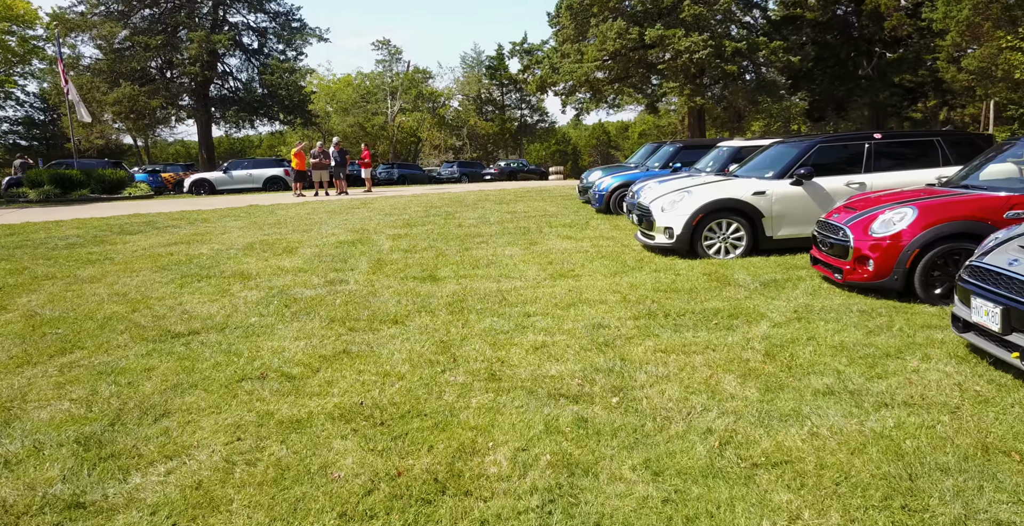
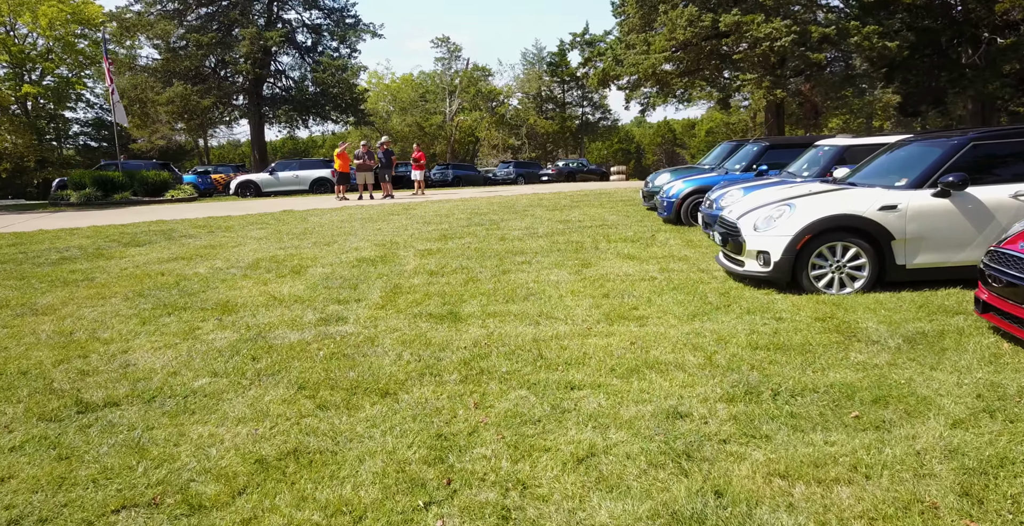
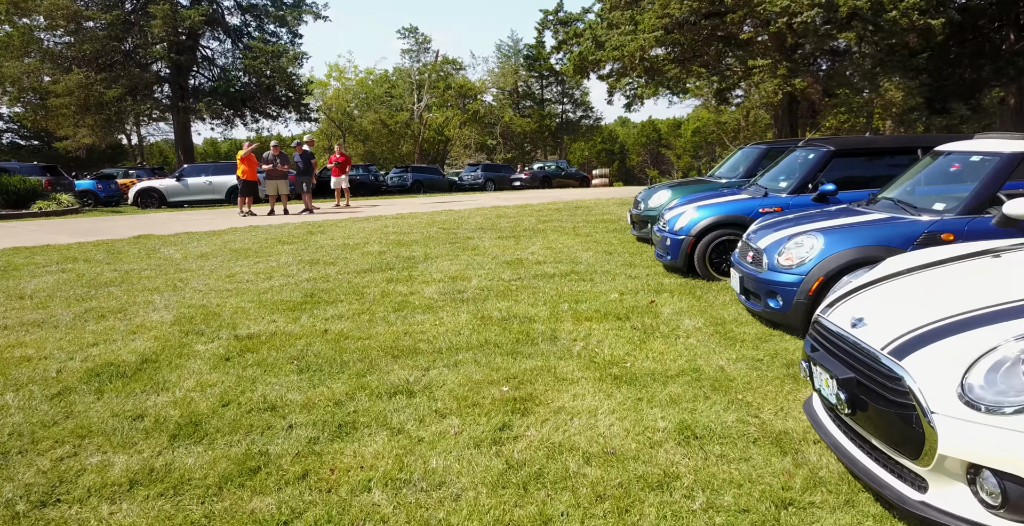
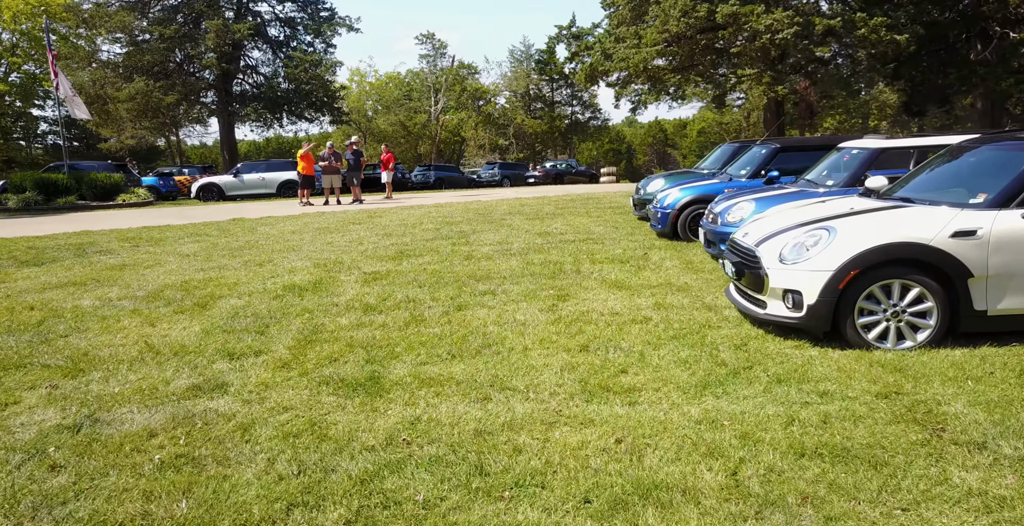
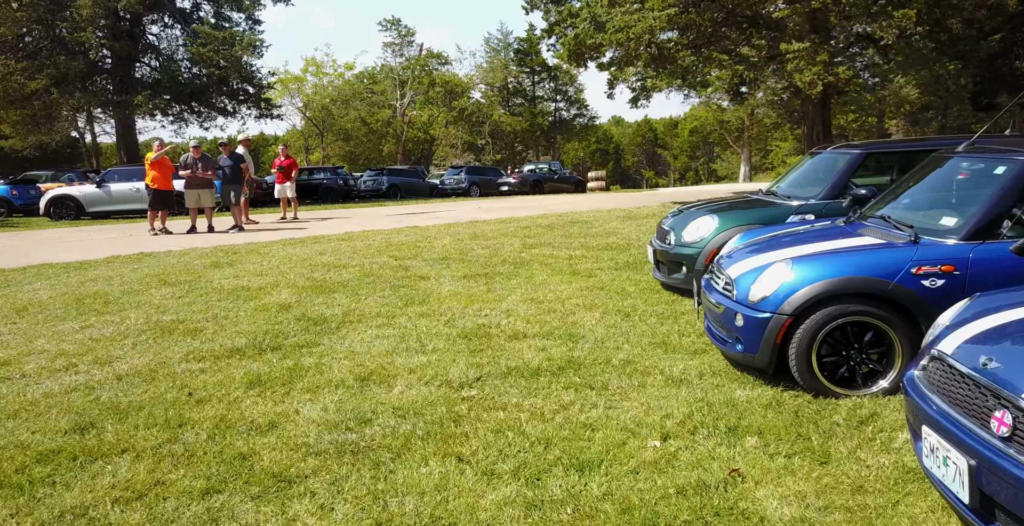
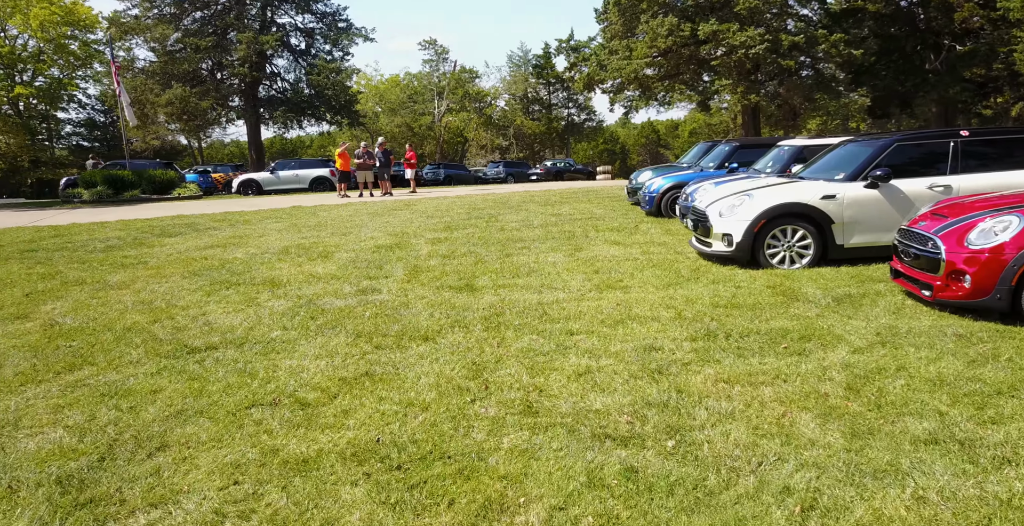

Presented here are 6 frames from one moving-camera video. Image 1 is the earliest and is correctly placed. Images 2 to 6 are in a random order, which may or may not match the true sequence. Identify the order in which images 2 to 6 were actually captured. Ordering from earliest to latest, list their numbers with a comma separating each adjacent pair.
6, 2, 4, 3, 5
